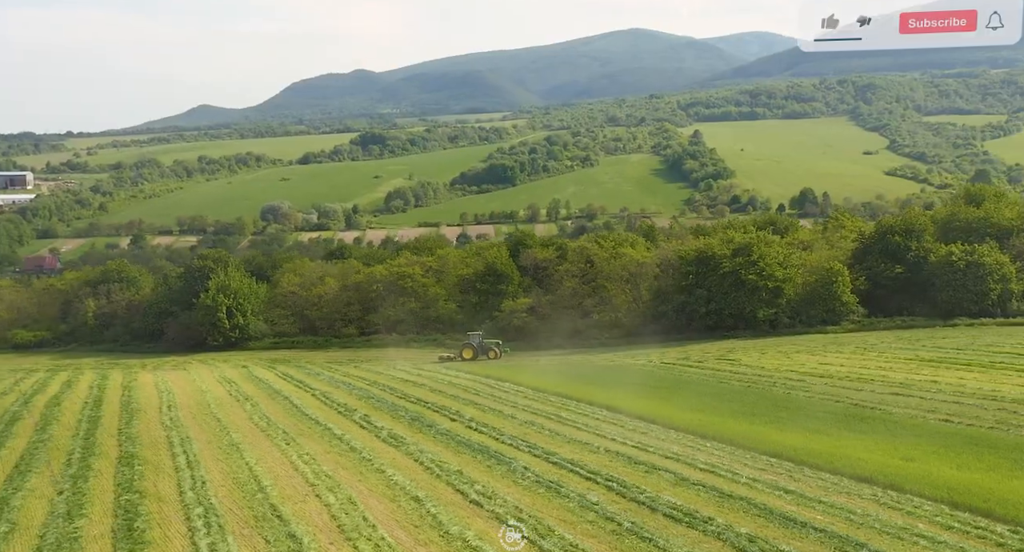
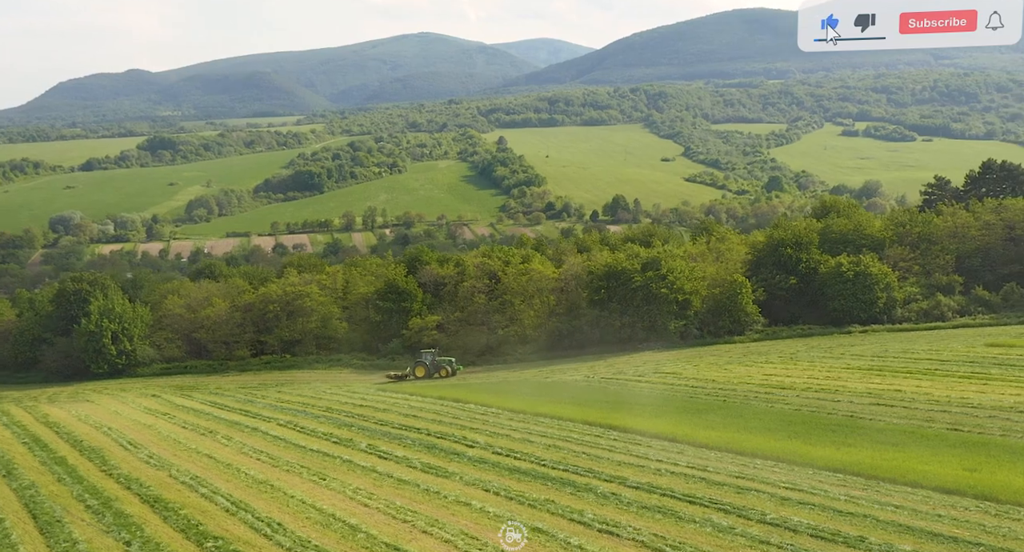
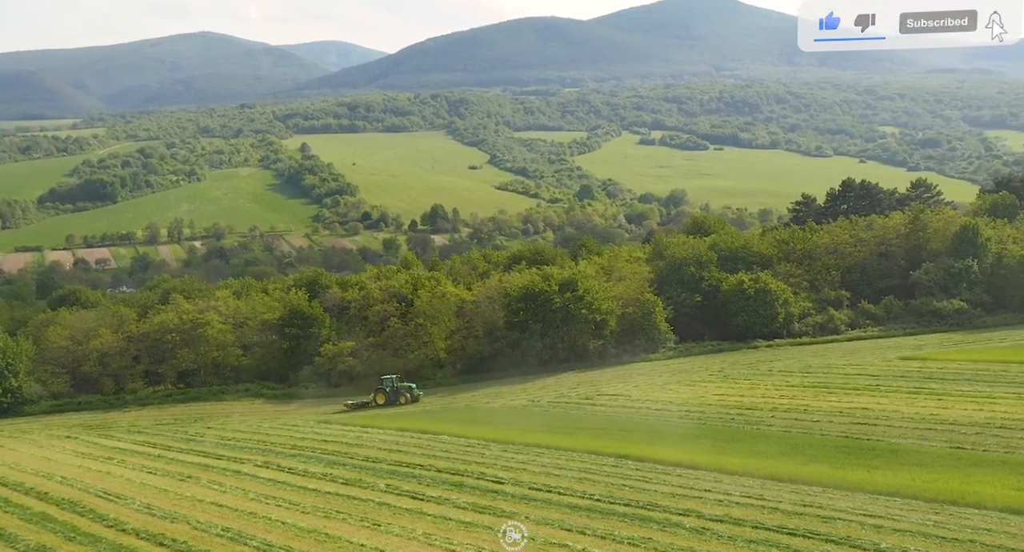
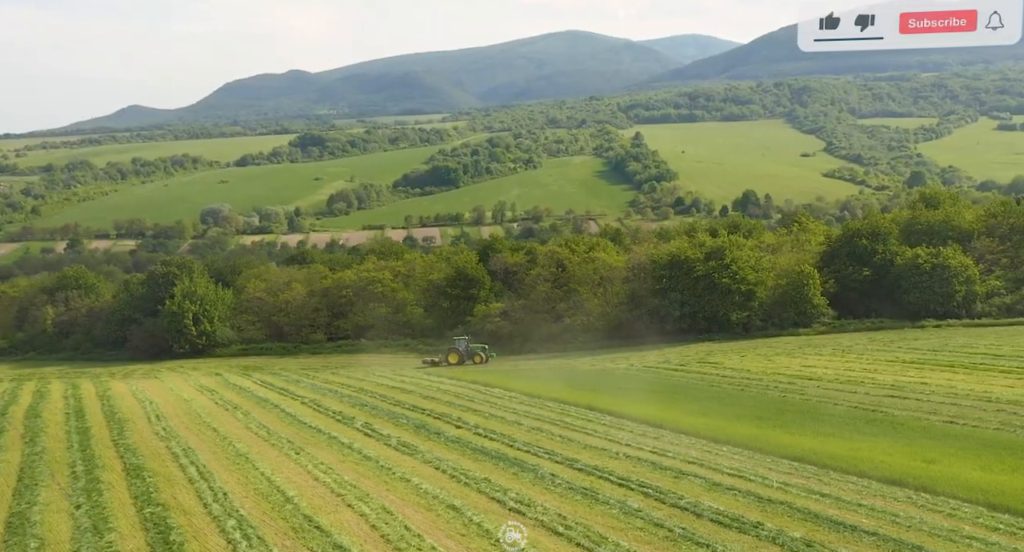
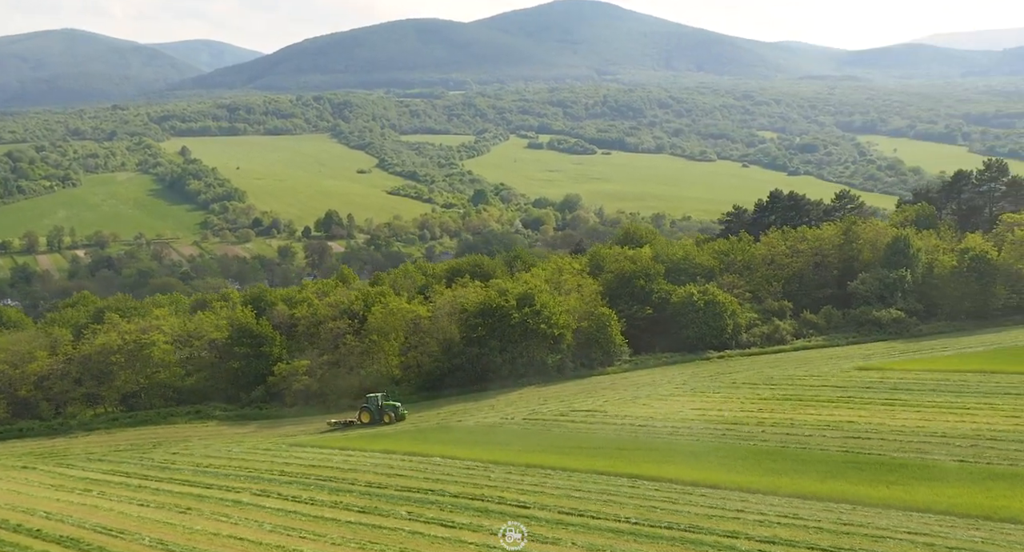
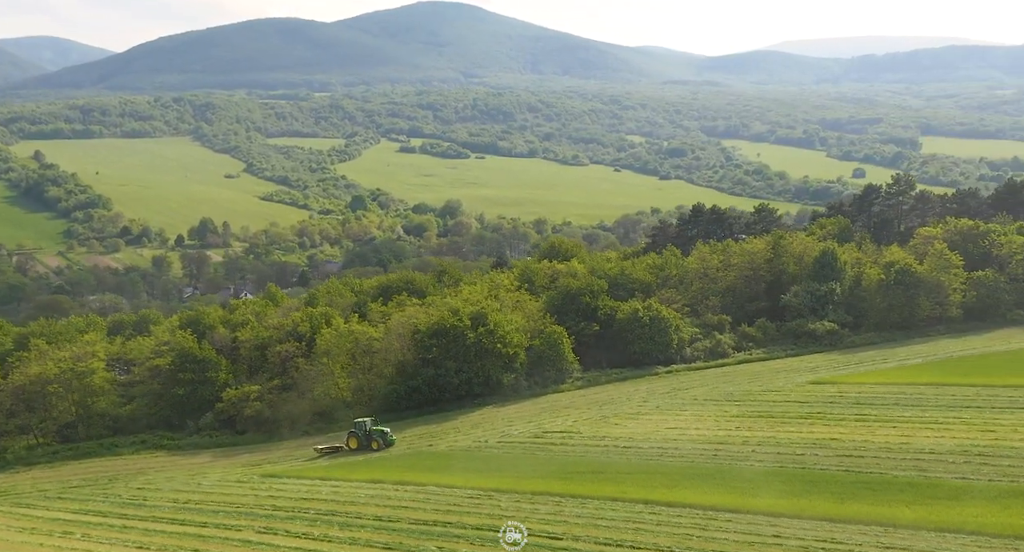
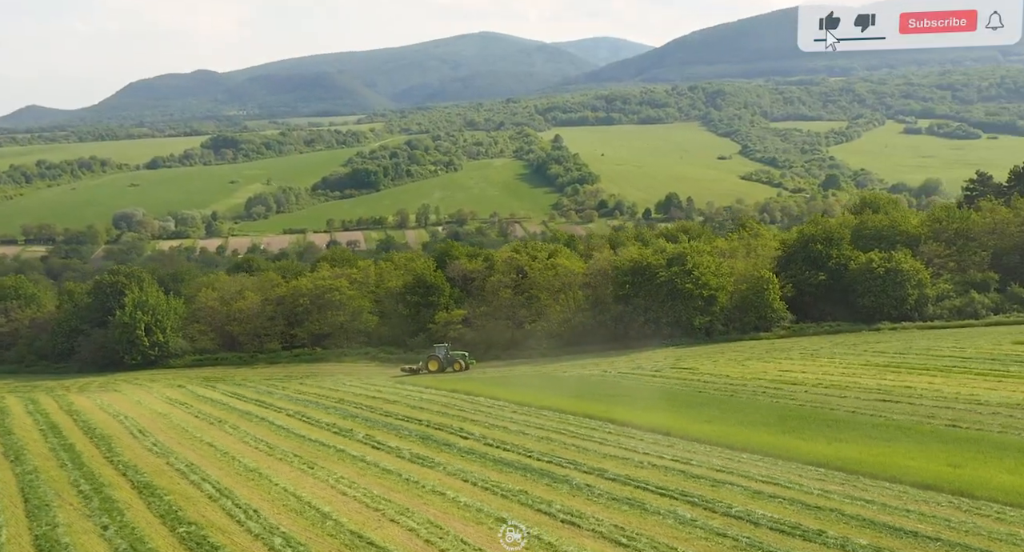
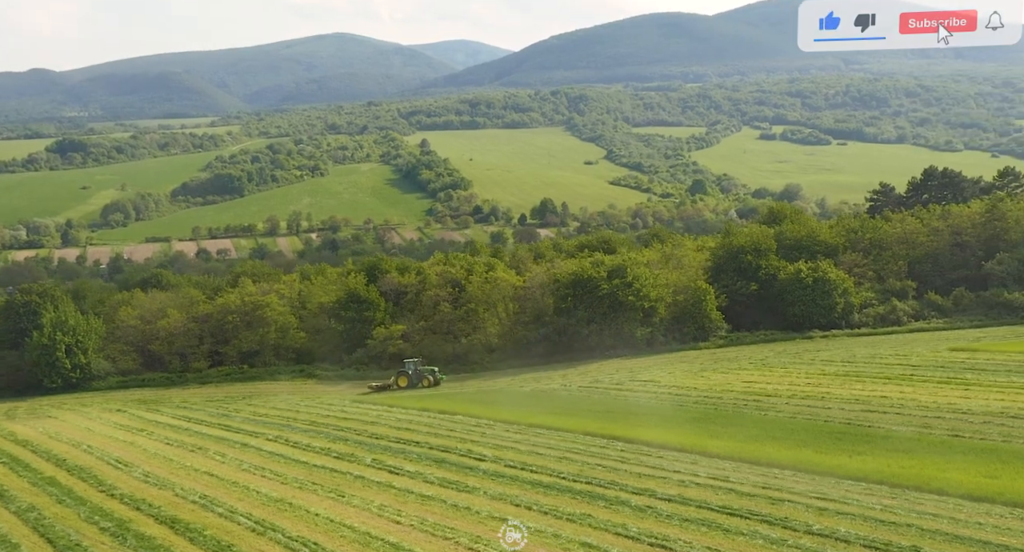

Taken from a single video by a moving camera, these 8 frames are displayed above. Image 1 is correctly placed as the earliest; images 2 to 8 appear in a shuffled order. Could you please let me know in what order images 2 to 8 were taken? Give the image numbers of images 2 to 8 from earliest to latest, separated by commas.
4, 7, 2, 8, 3, 5, 6
